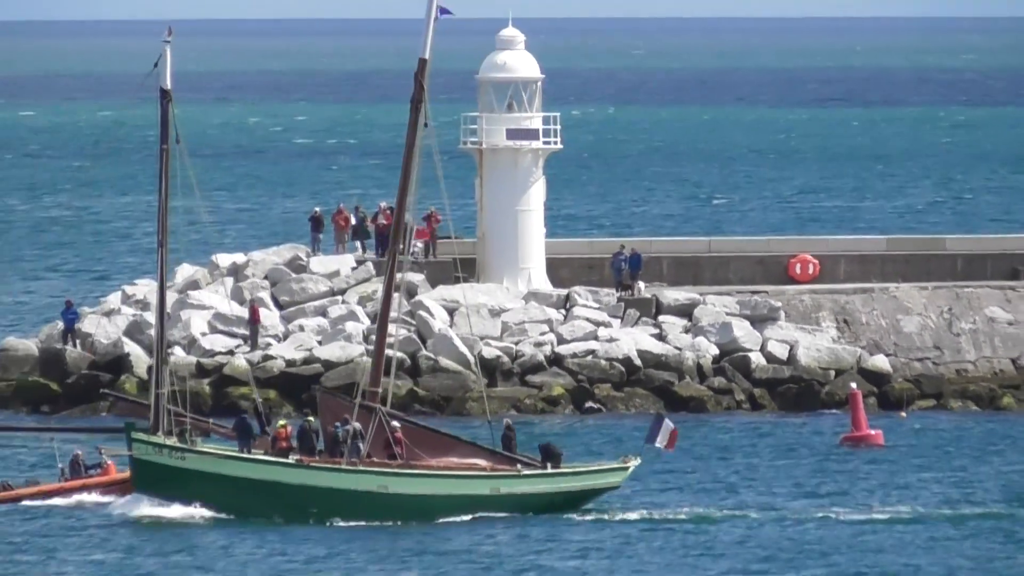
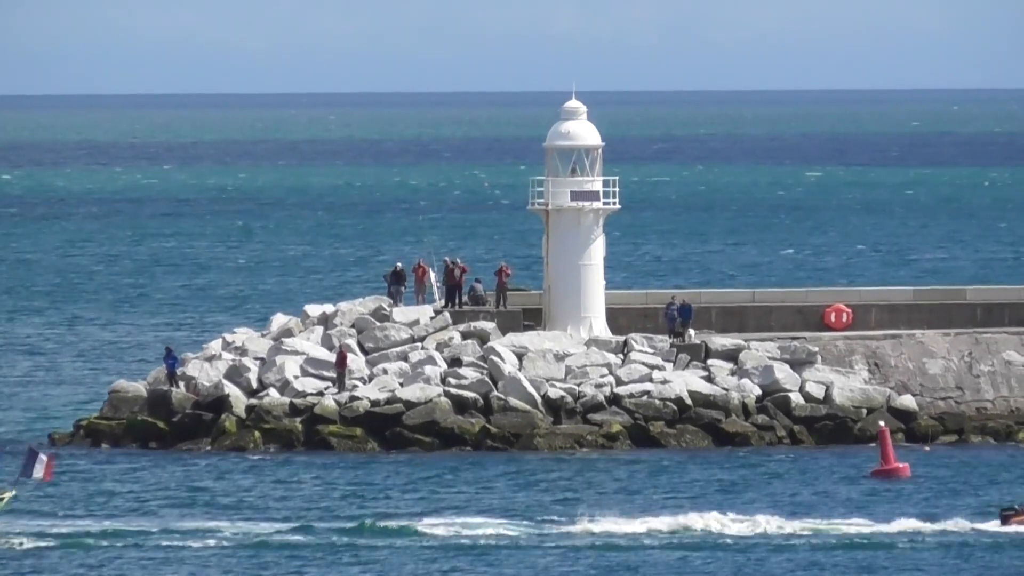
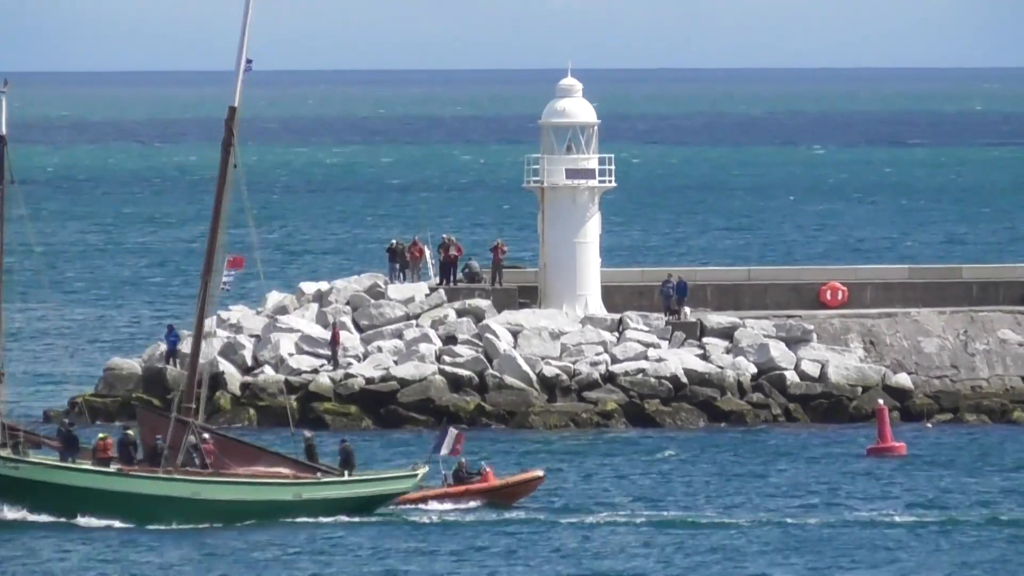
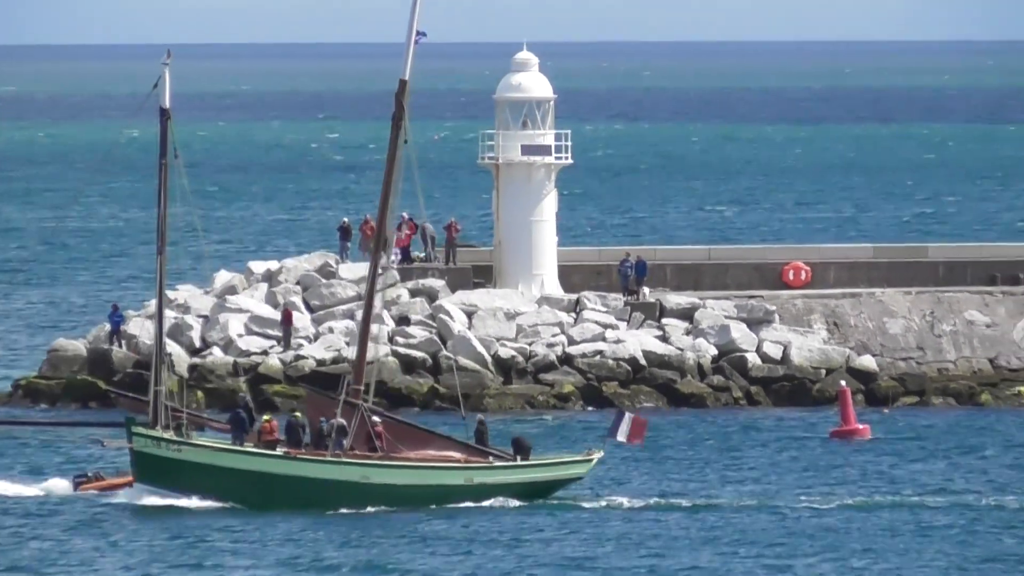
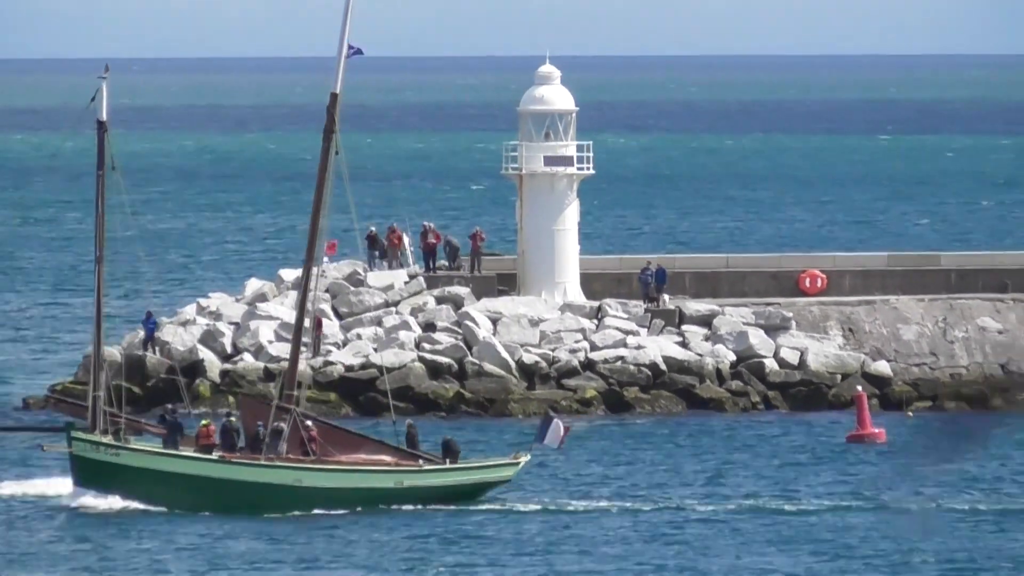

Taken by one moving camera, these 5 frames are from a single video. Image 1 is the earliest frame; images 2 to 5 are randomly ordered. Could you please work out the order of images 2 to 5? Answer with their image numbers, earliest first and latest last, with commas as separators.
4, 5, 3, 2
